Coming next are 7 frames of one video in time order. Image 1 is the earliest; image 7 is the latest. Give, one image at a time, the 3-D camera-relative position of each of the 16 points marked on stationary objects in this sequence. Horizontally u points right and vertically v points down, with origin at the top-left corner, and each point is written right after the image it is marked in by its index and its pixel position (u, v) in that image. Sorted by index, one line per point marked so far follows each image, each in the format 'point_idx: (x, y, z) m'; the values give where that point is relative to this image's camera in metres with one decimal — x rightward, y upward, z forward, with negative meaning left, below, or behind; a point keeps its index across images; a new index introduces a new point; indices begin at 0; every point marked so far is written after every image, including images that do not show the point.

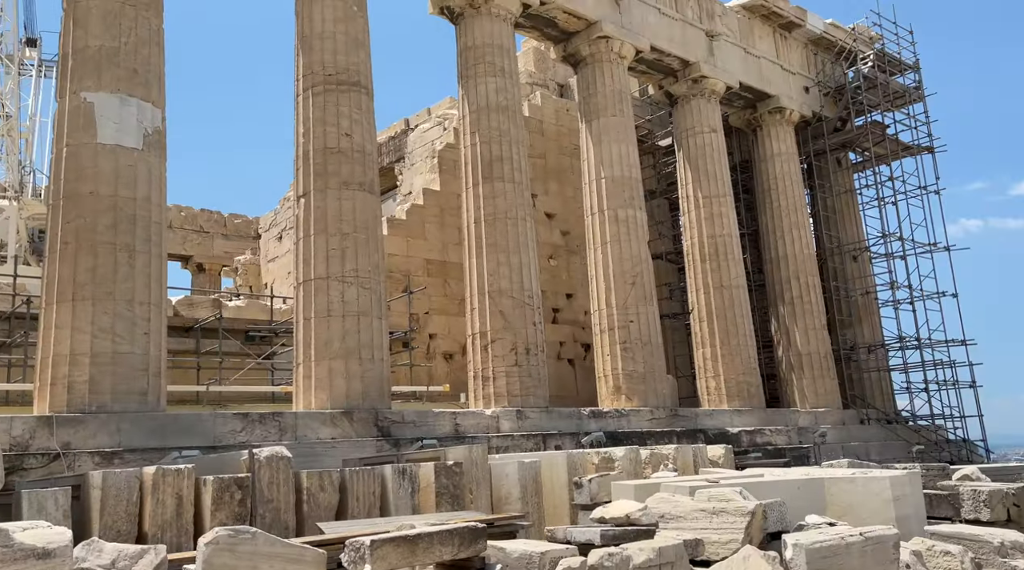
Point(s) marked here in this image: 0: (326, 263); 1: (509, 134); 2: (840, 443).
0: (-2.7, +0.3, +12.7) m
1: (0.0, +2.7, +15.9) m
2: (+7.1, -3.4, +19.6) m
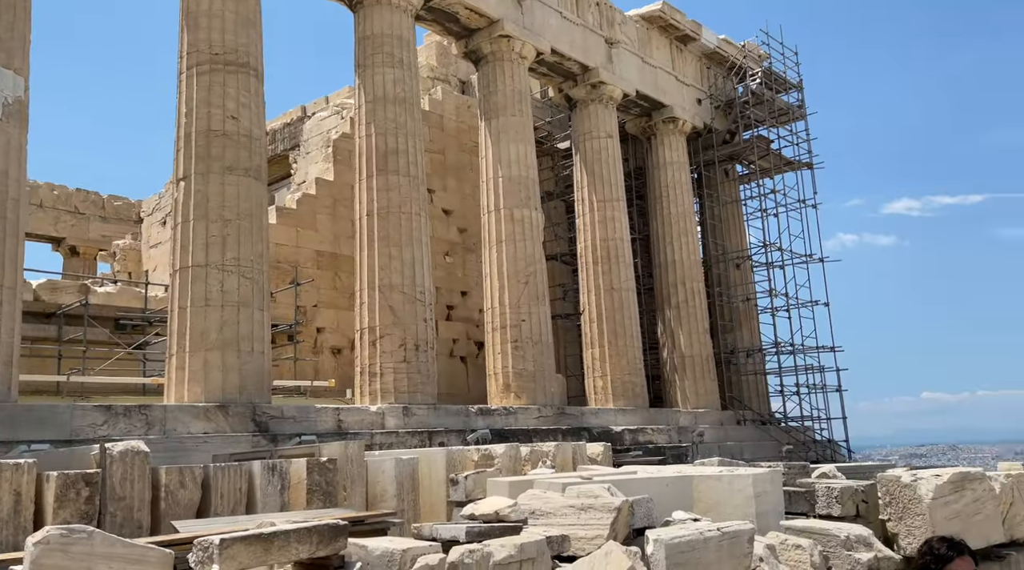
0: (-4.2, +0.5, +12.2) m
1: (-1.9, +2.8, +15.7) m
2: (+4.6, -3.6, +20.1) m
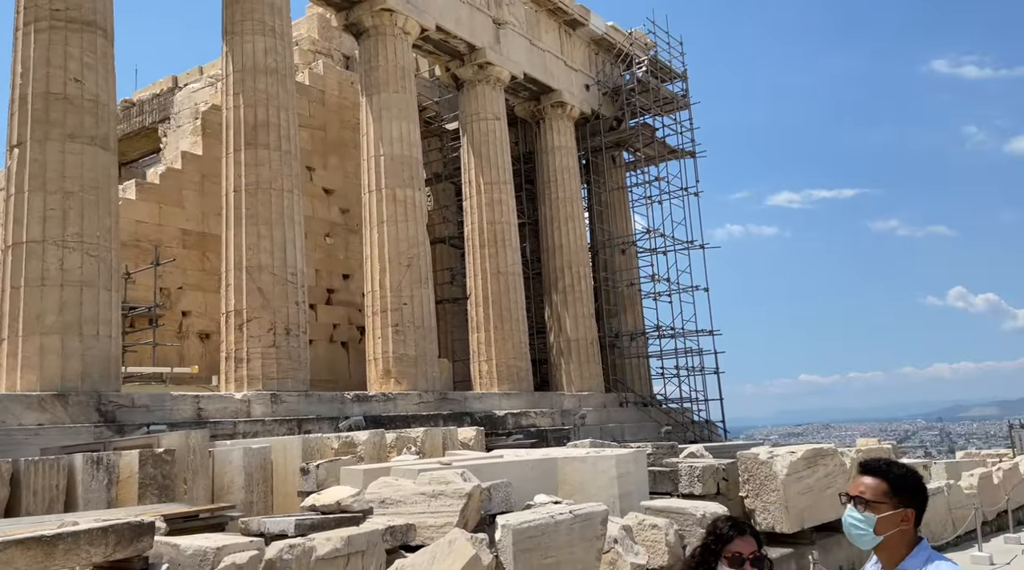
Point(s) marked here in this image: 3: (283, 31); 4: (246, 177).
0: (-5.8, +0.8, +11.2) m
1: (-3.9, +3.1, +14.9) m
2: (+2.0, -3.2, +20.1) m
3: (-3.9, +4.4, +15.3) m
4: (-4.3, +1.7, +14.4) m
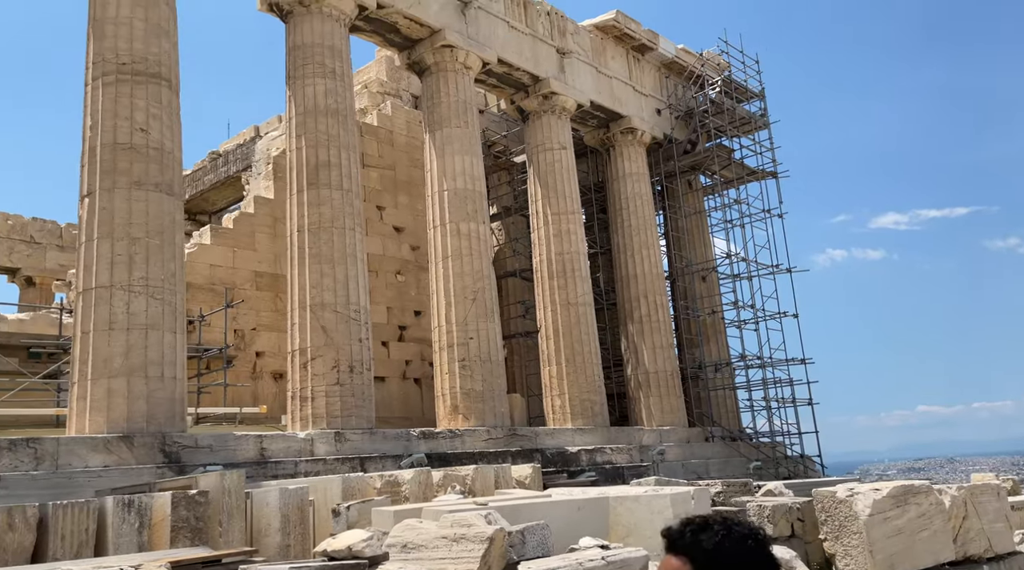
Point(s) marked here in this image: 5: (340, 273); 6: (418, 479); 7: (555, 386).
0: (-5.2, +0.2, +11.5) m
1: (-2.9, +2.5, +15.0) m
2: (+3.7, -3.8, +19.3) m
3: (-2.9, +3.7, +15.5) m
4: (-3.3, +1.1, +14.6) m
5: (-2.8, +0.2, +14.4) m
6: (-0.9, -1.9, +8.6) m
7: (+0.9, -2.2, +19.1) m
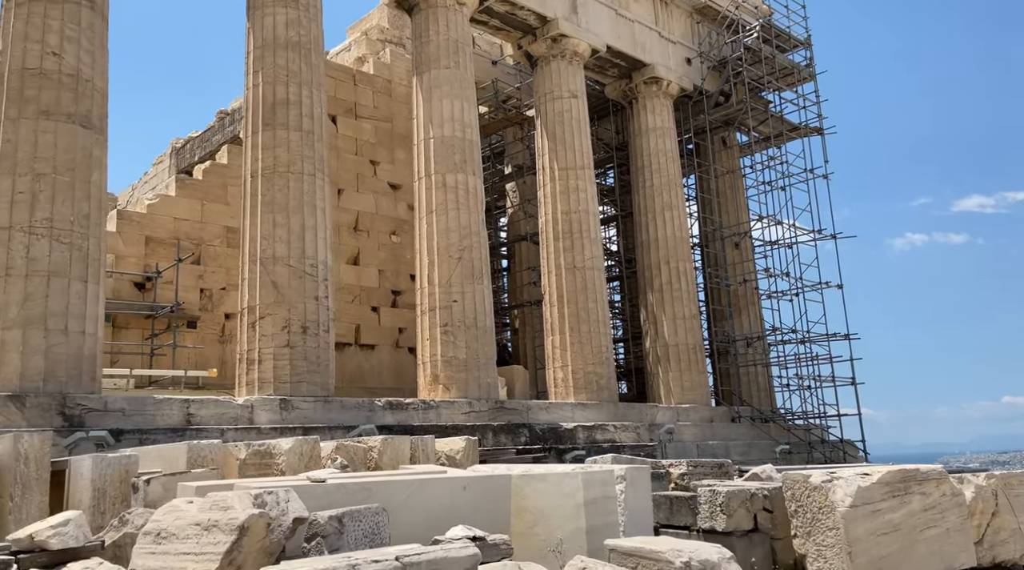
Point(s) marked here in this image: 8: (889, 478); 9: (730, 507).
0: (-5.7, +0.9, +10.2) m
1: (-3.2, +3.2, +13.5) m
2: (+3.7, -3.1, +17.5) m
3: (-3.2, +4.4, +14.0) m
4: (-3.6, +1.8, +13.1) m
5: (-3.1, +0.9, +12.9) m
6: (-1.7, -1.3, +7.0) m
7: (+0.9, -1.4, +17.3) m
8: (+2.6, -1.3, +6.2) m
9: (+1.6, -1.6, +6.5) m
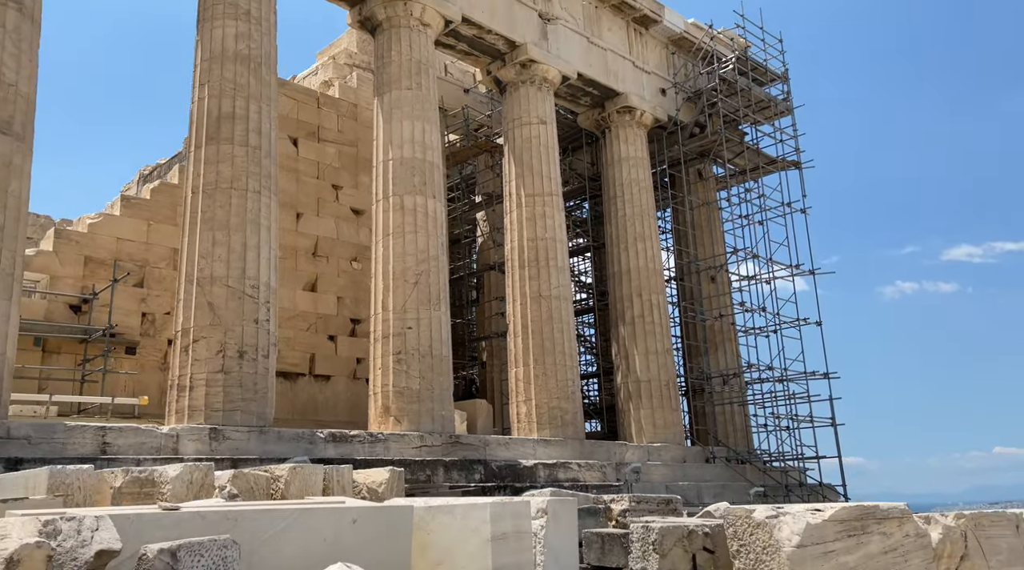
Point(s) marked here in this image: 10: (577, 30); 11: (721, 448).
0: (-6.3, +0.7, +9.4) m
1: (-3.8, +2.8, +12.9) m
2: (+2.9, -3.7, +16.6) m
3: (-3.8, +4.1, +13.5) m
4: (-4.3, +1.5, +12.4) m
5: (-3.8, +0.6, +12.2) m
6: (-2.3, -1.4, +6.2) m
7: (+0.2, -2.0, +16.6) m
8: (+2.0, -1.4, +5.4) m
9: (+1.0, -1.7, +5.8) m
10: (+1.5, +5.6, +19.6) m
11: (+4.7, -3.6, +19.9) m
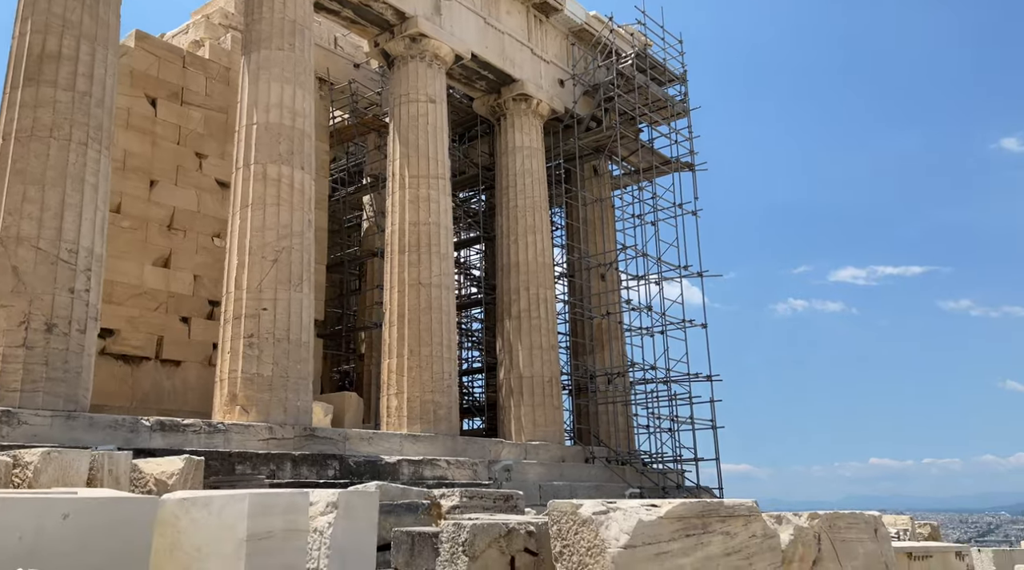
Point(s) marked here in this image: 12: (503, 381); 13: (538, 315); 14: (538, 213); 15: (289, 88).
0: (-7.7, +1.3, +7.6) m
1: (-5.5, +3.3, +11.4) m
2: (+0.6, -3.5, +15.7) m
3: (-5.4, +4.5, +11.9) m
4: (-5.9, +2.0, +10.8) m
5: (-5.4, +1.0, +10.6) m
6: (-3.4, -1.0, +4.8) m
7: (-2.1, -1.7, +15.4) m
8: (+0.9, -1.2, +4.5) m
9: (-0.1, -1.4, +4.7) m
10: (-0.8, +5.8, +18.5) m
11: (+2.0, -3.5, +19.1) m
12: (-0.2, -2.0, +18.4) m
13: (+0.5, -0.6, +18.5) m
14: (+0.5, +1.6, +19.2) m
15: (-3.5, +3.2, +14.1) m
